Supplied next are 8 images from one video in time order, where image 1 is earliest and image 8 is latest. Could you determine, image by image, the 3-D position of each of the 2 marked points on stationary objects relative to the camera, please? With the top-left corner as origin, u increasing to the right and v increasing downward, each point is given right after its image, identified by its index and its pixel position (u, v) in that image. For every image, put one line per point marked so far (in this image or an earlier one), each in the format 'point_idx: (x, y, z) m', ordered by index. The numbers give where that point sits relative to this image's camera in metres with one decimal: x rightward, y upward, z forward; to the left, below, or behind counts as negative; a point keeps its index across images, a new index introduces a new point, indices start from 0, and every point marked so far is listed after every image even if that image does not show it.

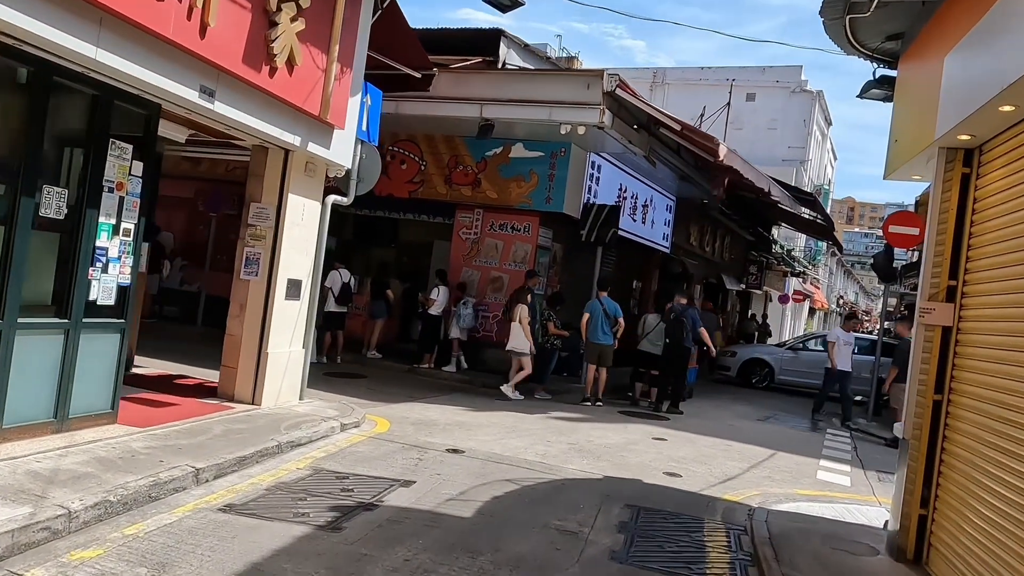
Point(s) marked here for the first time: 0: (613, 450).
0: (+1.0, -1.7, +8.0) m
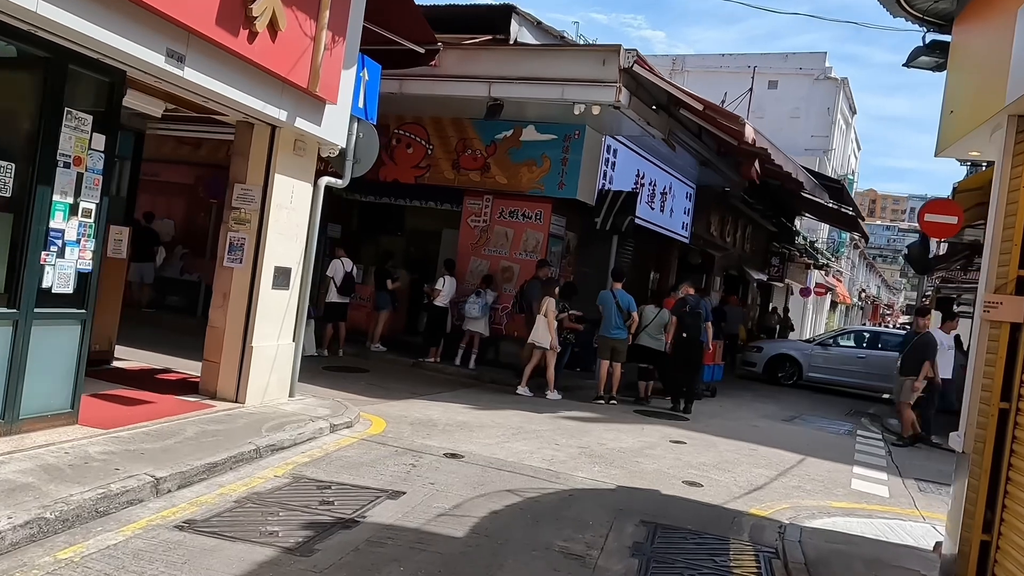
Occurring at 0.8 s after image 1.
0: (+1.1, -1.6, +7.4) m
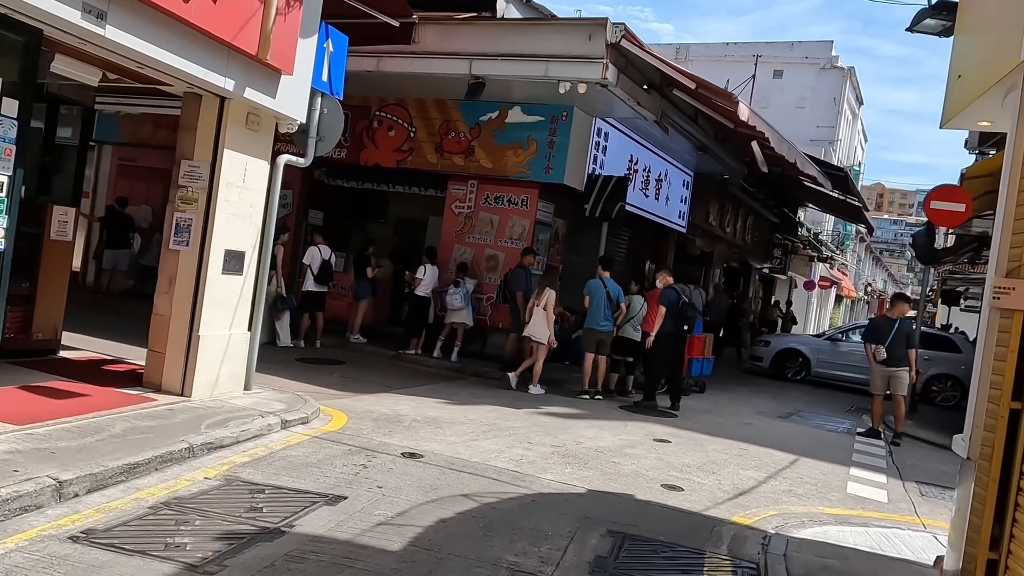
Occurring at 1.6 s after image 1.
0: (+0.8, -1.5, +6.8) m
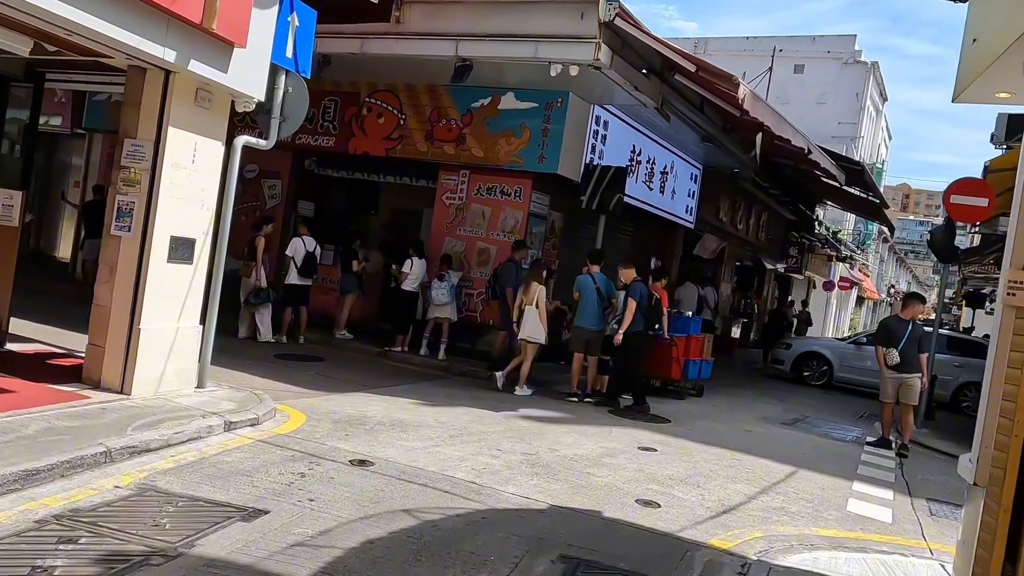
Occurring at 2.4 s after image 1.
0: (+0.5, -1.4, +6.2) m
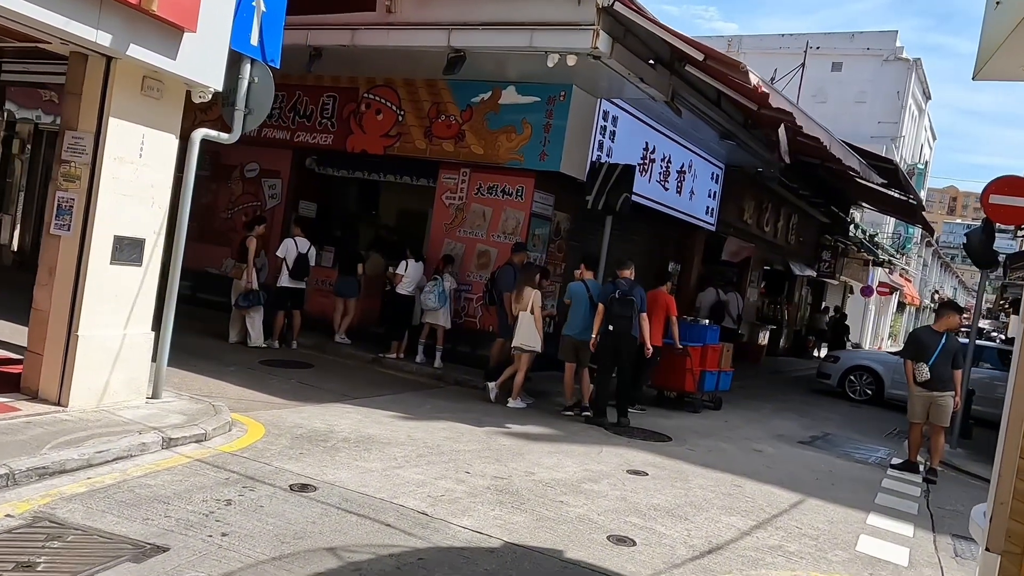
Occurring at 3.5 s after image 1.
0: (+0.3, -1.5, +5.6) m
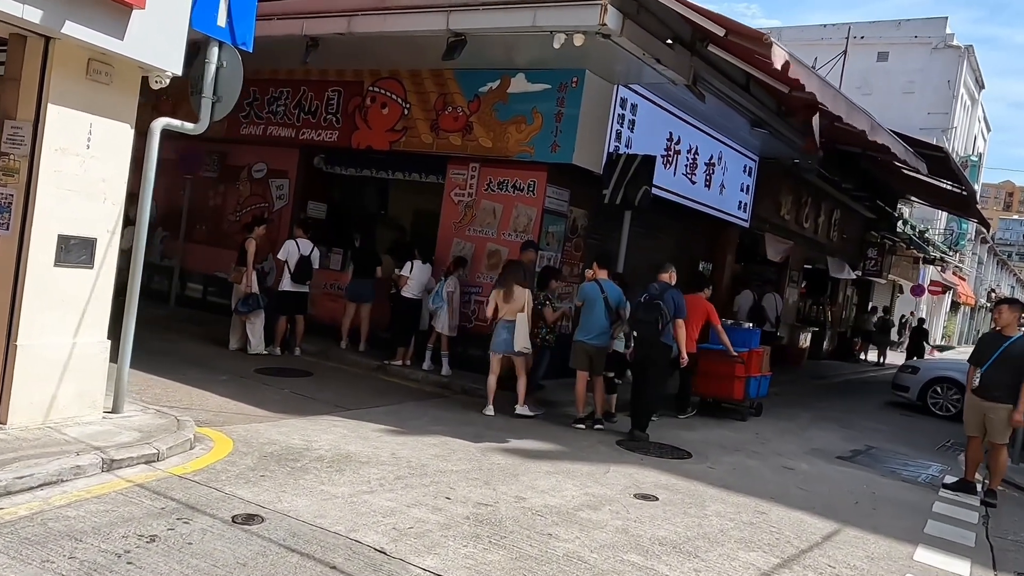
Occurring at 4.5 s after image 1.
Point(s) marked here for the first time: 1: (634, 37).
0: (+0.2, -1.5, +4.9) m
1: (+1.3, +2.7, +8.1) m
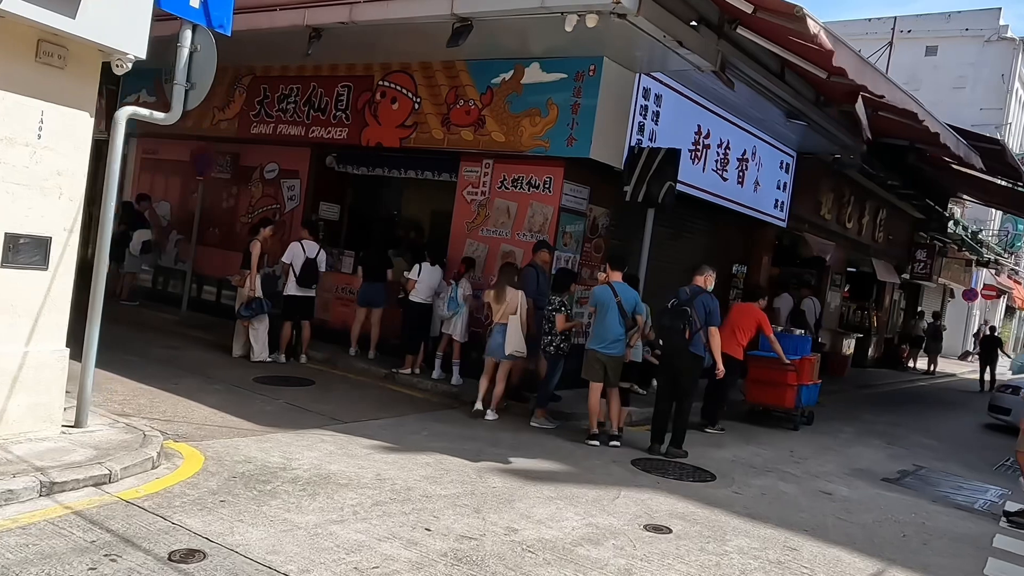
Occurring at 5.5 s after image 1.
0: (+0.1, -1.5, +4.2) m
1: (+1.4, +2.6, +7.4) m
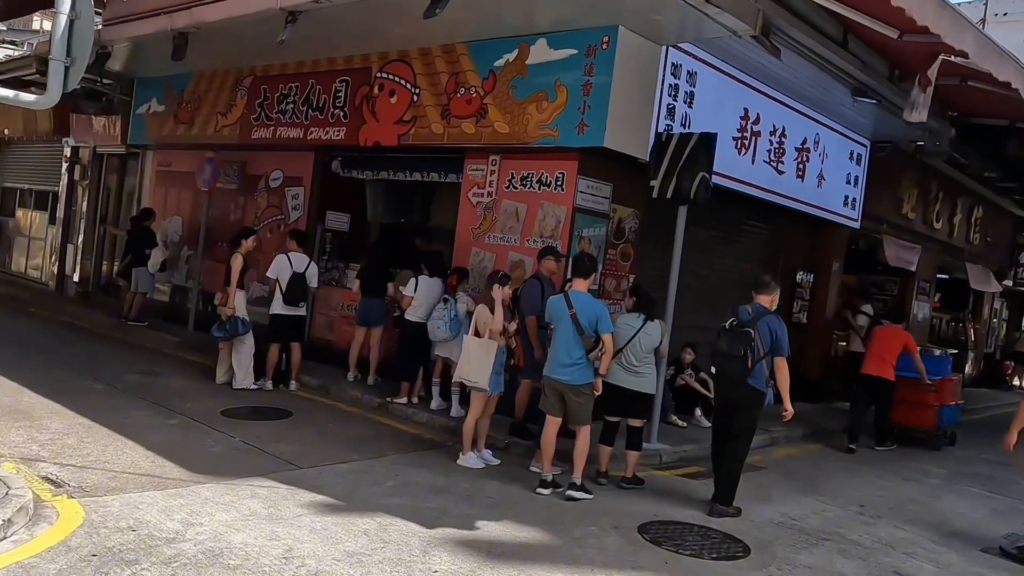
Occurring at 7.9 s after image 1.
0: (-0.3, -1.6, +2.9) m
1: (+1.2, +2.5, +6.0) m
